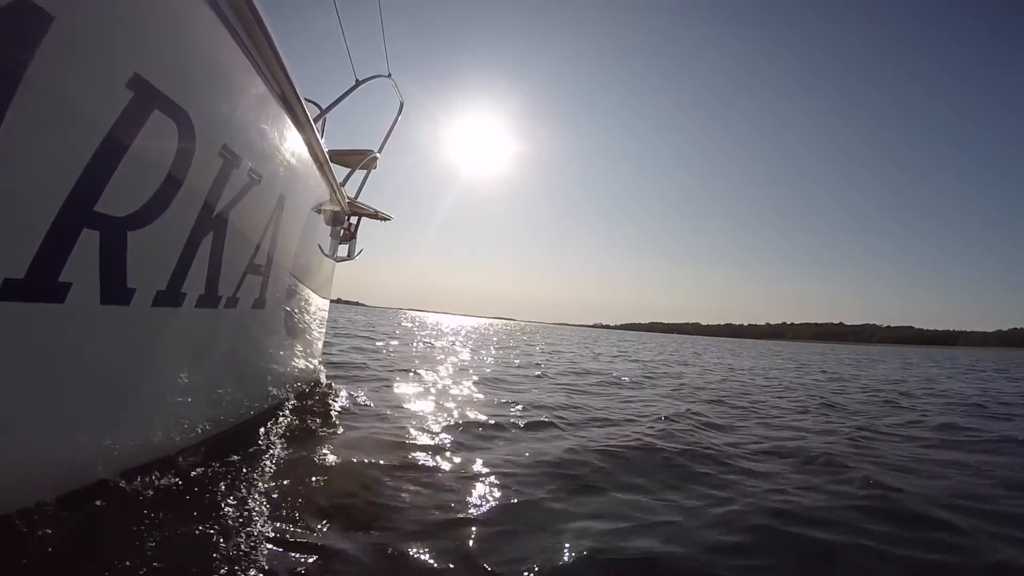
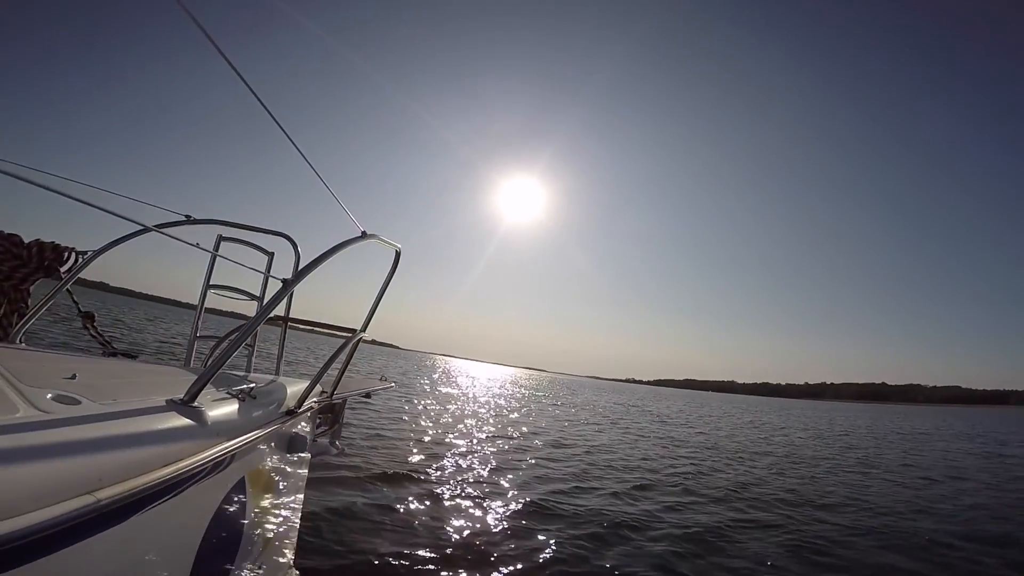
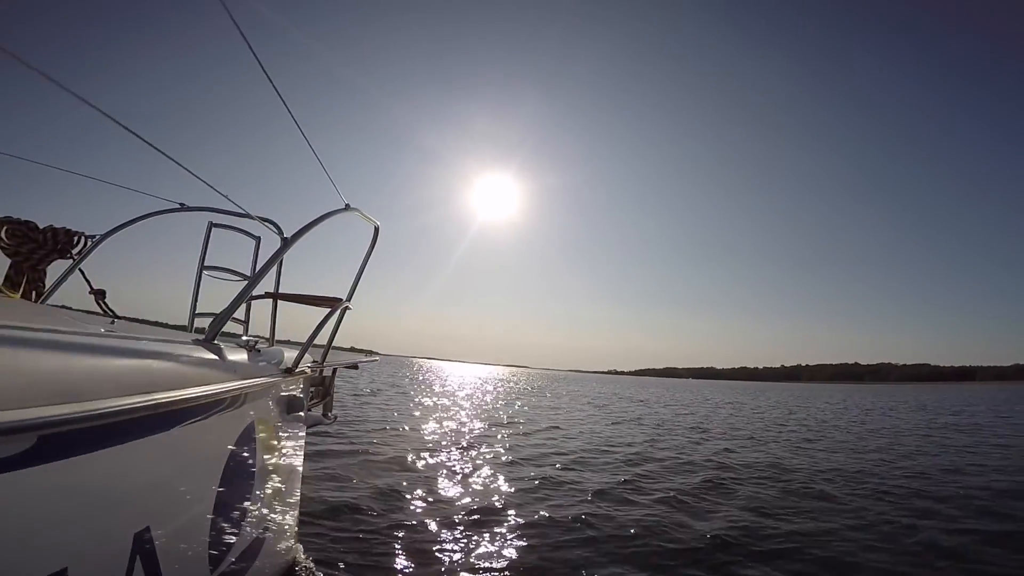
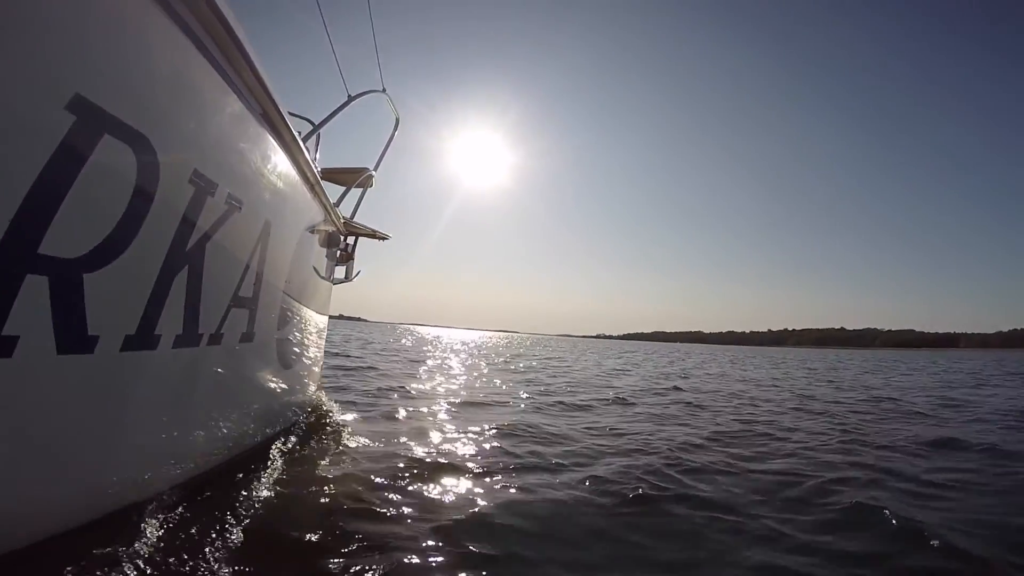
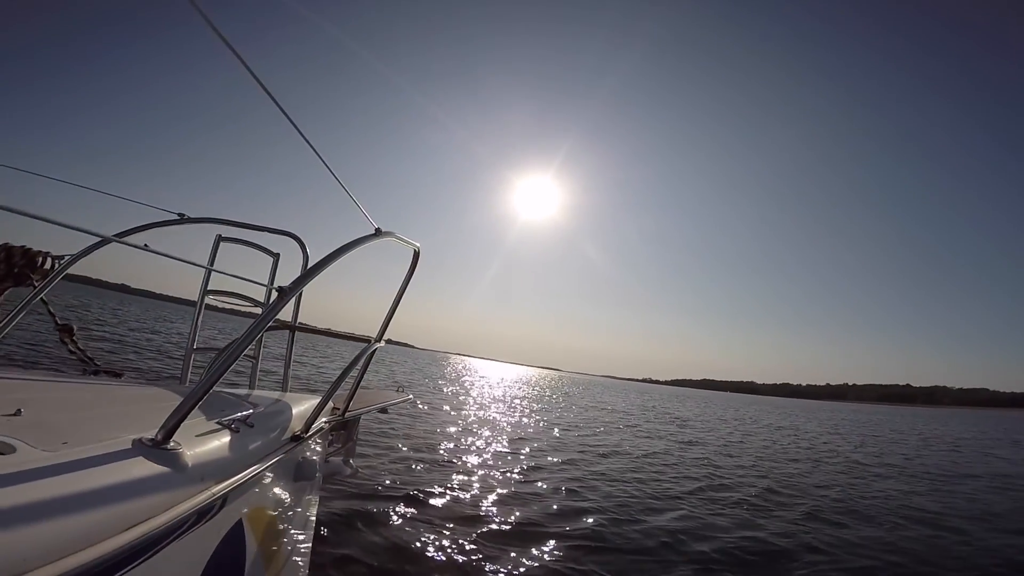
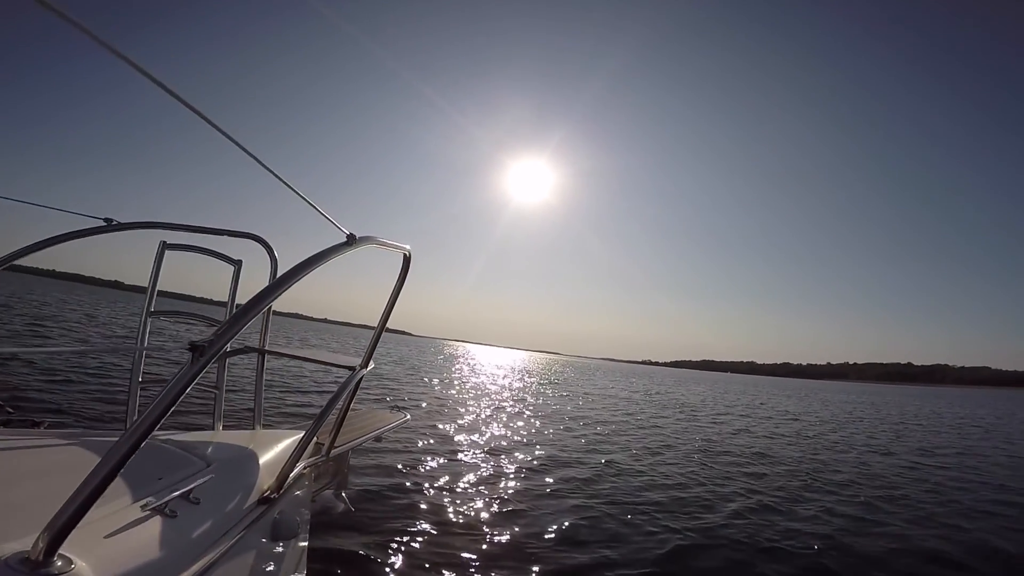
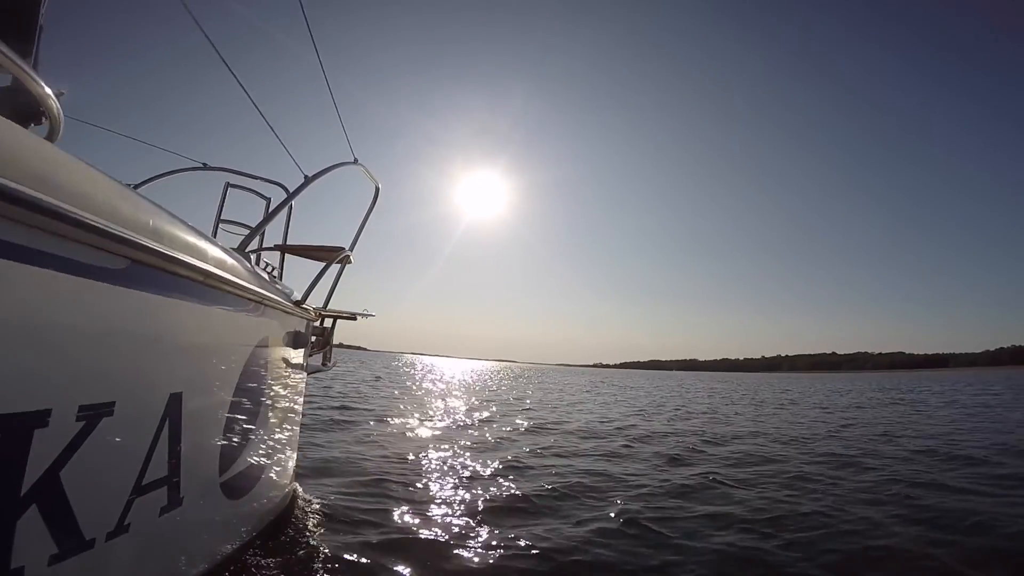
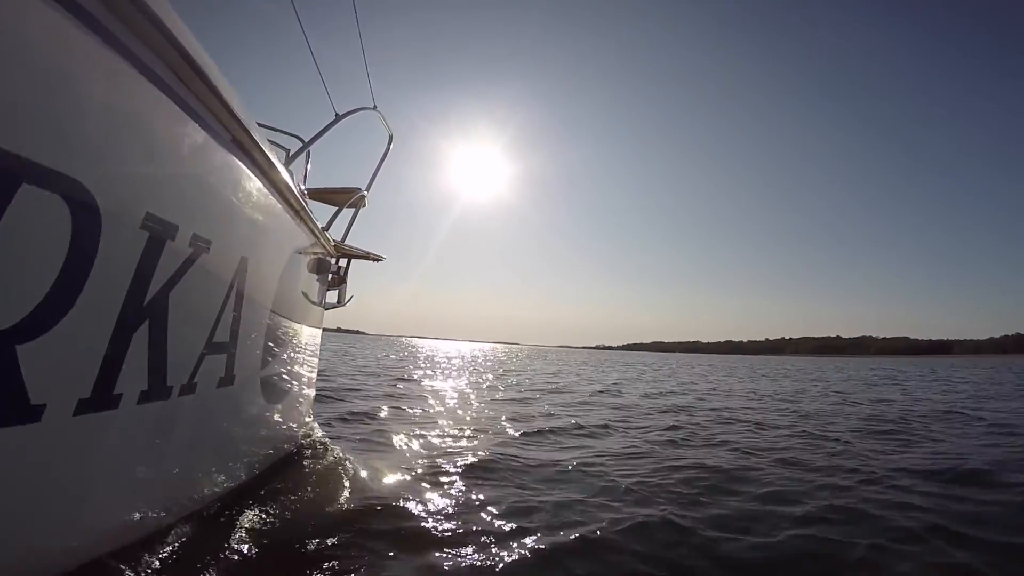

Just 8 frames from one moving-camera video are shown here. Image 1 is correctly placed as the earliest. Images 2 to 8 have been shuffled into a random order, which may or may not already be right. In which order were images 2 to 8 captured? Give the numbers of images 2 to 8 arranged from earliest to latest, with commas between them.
4, 8, 7, 3, 2, 5, 6
